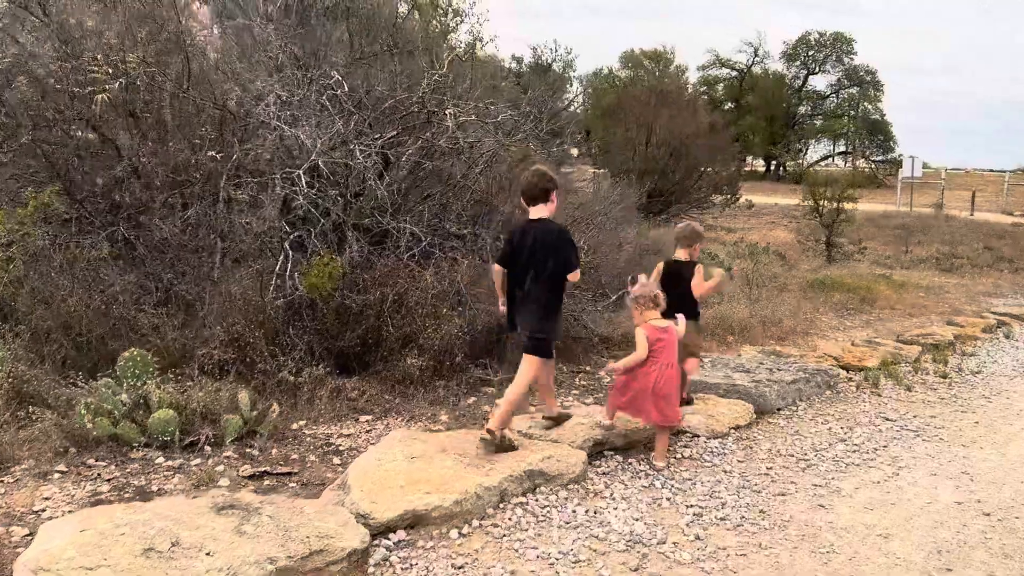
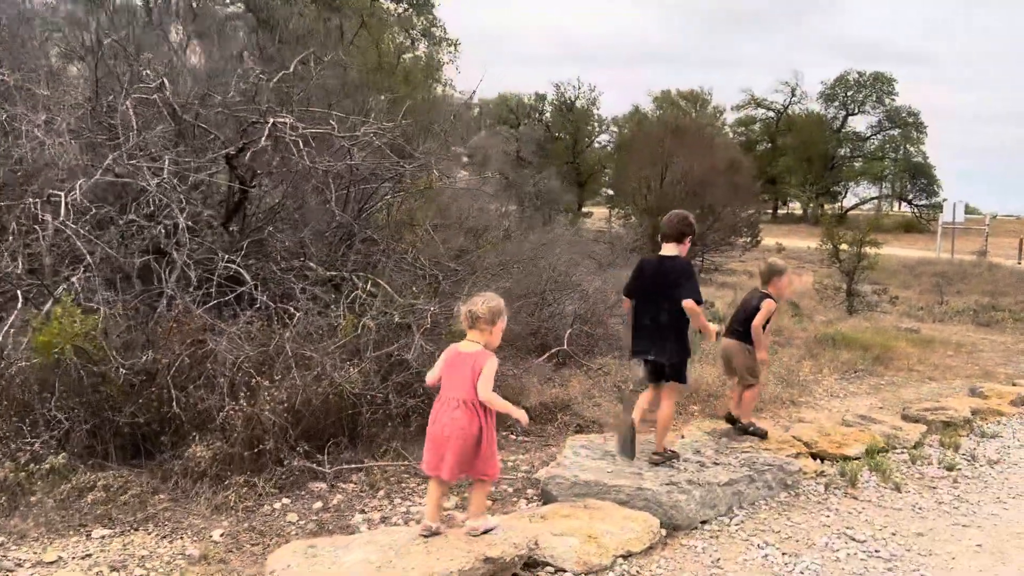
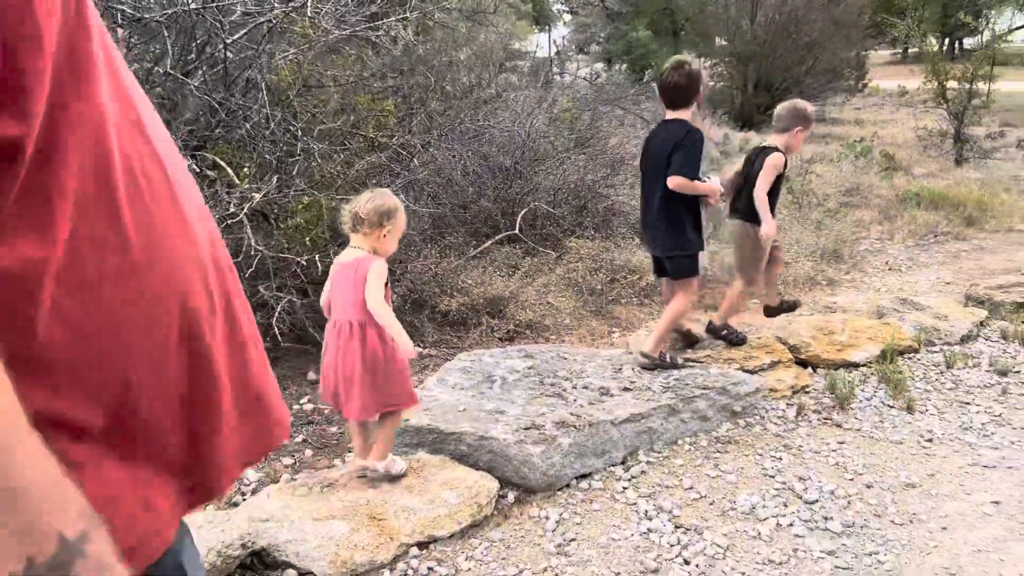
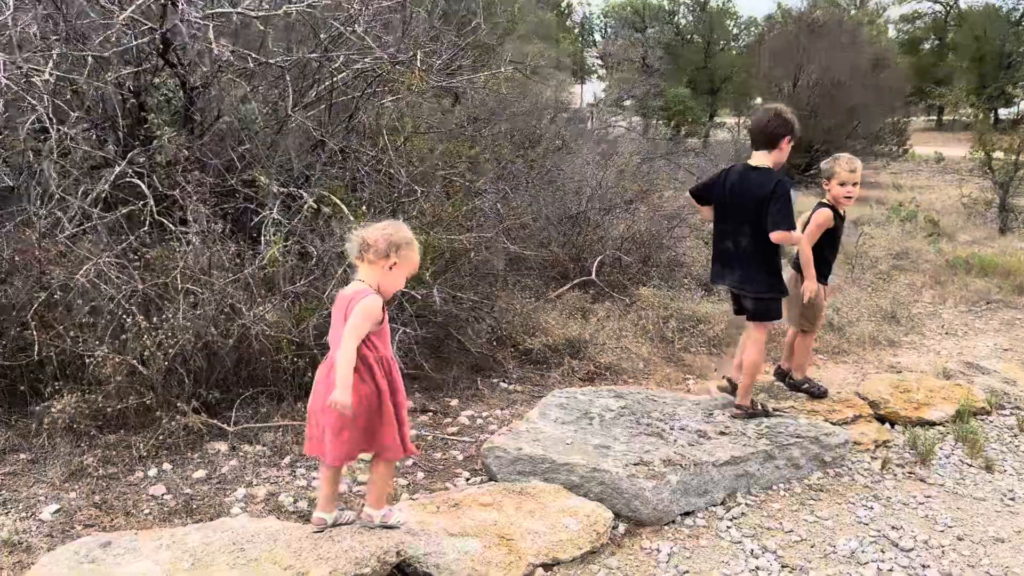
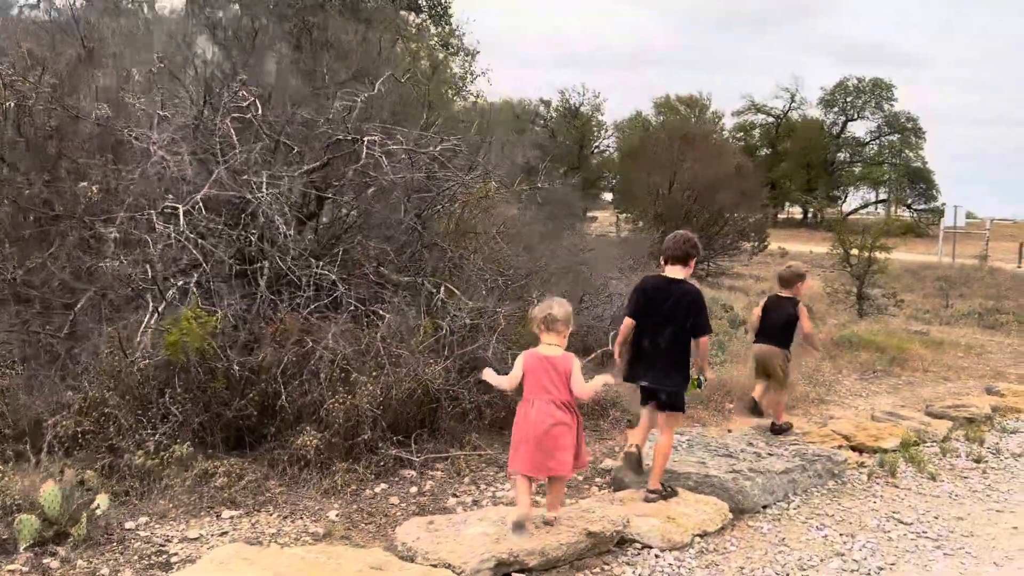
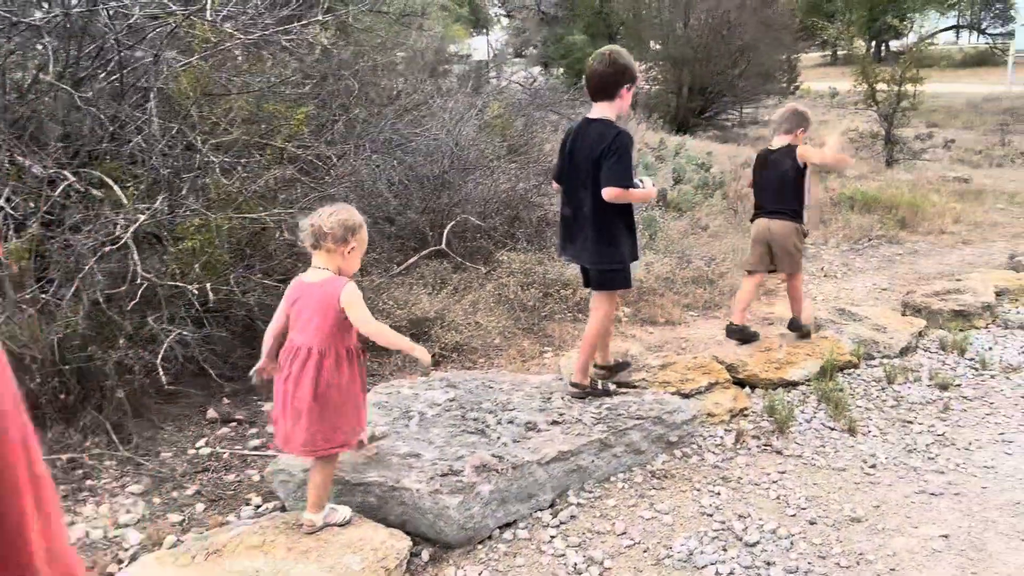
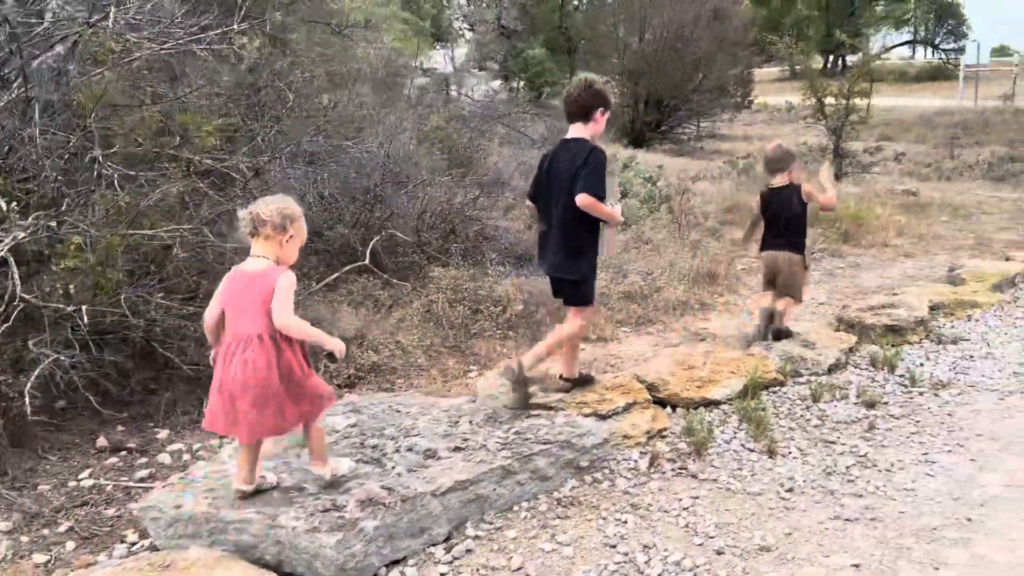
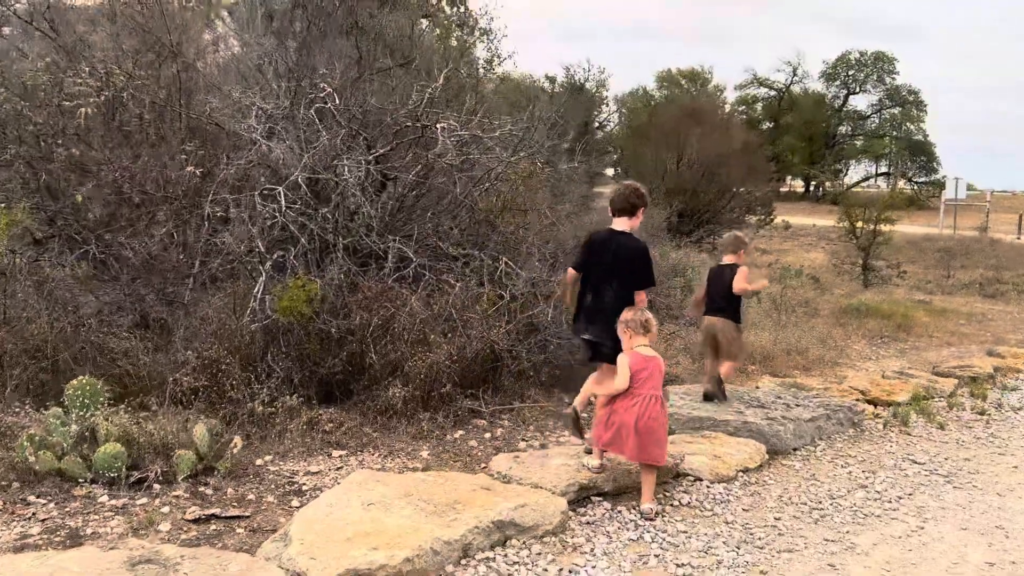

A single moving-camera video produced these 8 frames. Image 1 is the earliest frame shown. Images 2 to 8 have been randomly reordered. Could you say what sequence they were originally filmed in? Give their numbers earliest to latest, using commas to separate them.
8, 5, 2, 4, 3, 6, 7
